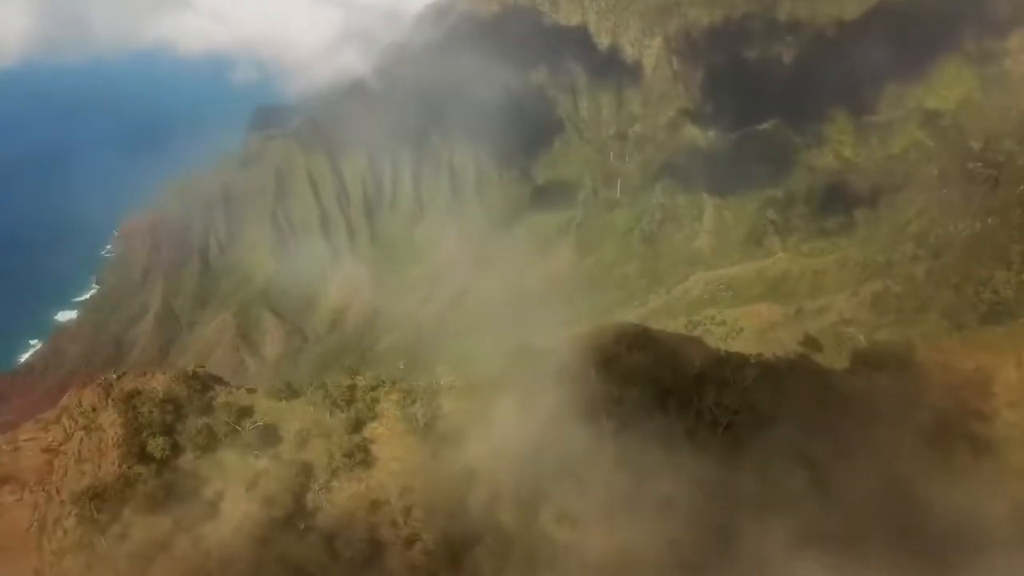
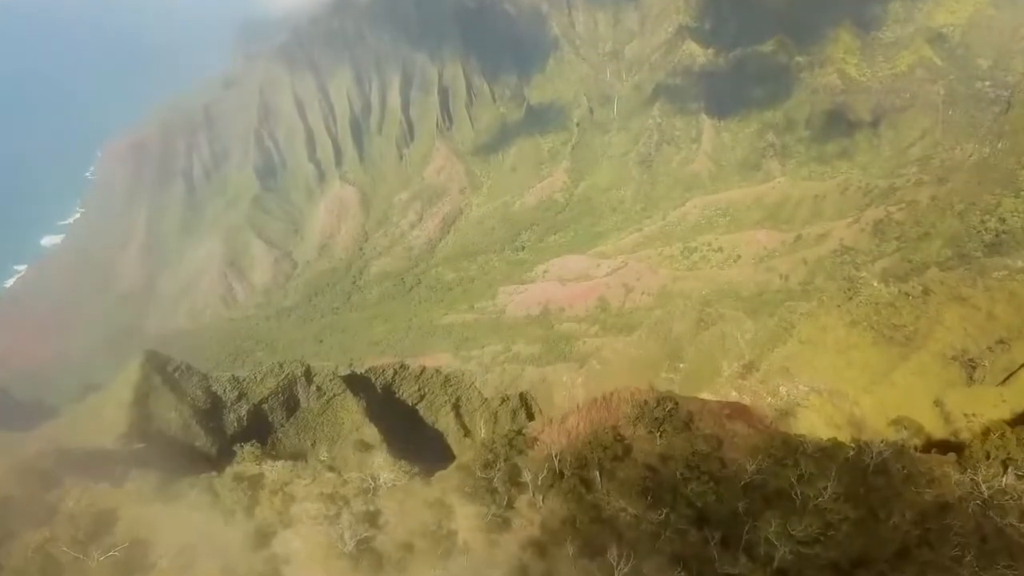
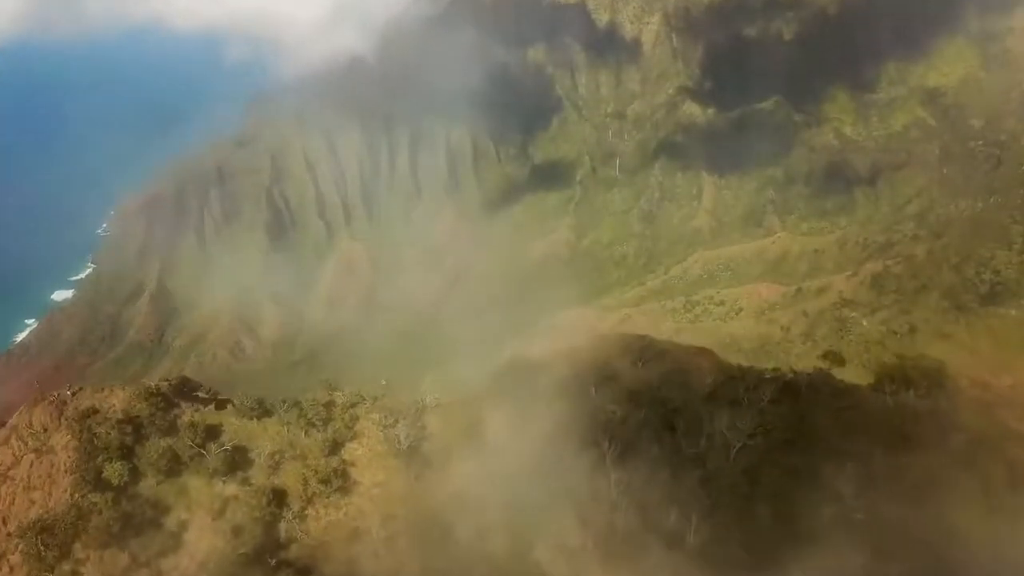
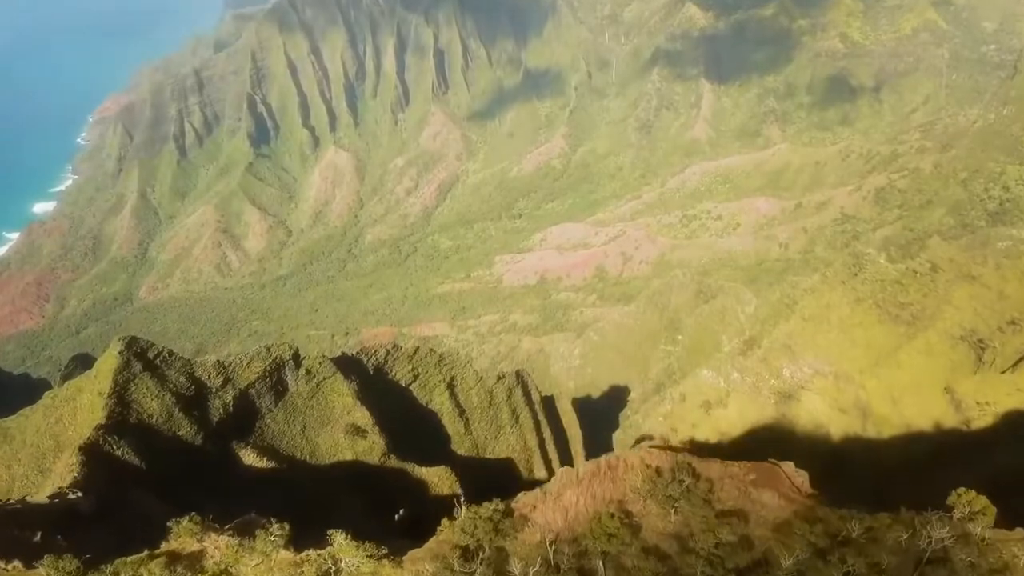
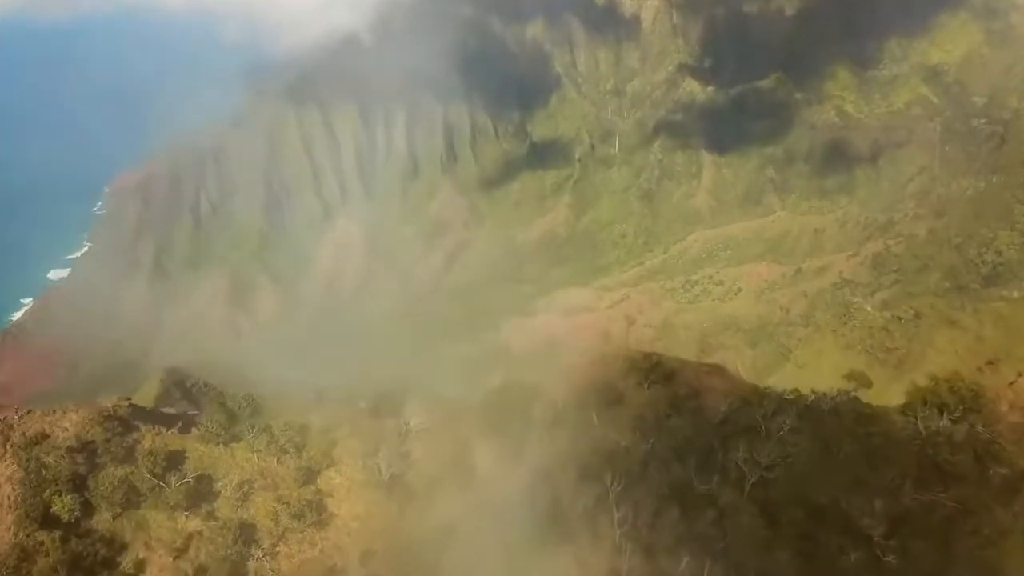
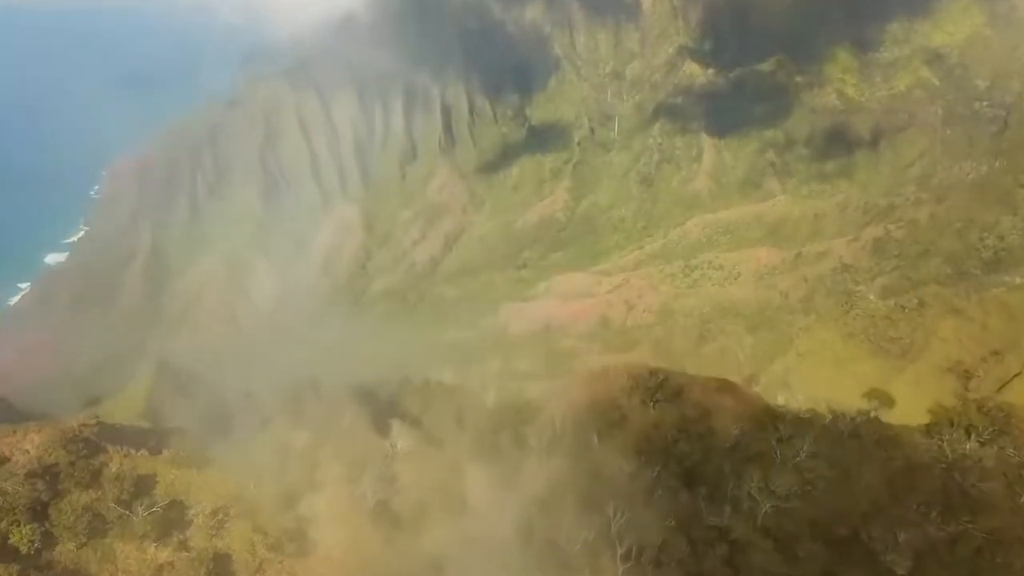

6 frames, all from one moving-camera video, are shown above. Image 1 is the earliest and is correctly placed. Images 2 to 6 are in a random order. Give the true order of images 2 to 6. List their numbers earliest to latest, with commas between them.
3, 5, 6, 2, 4
